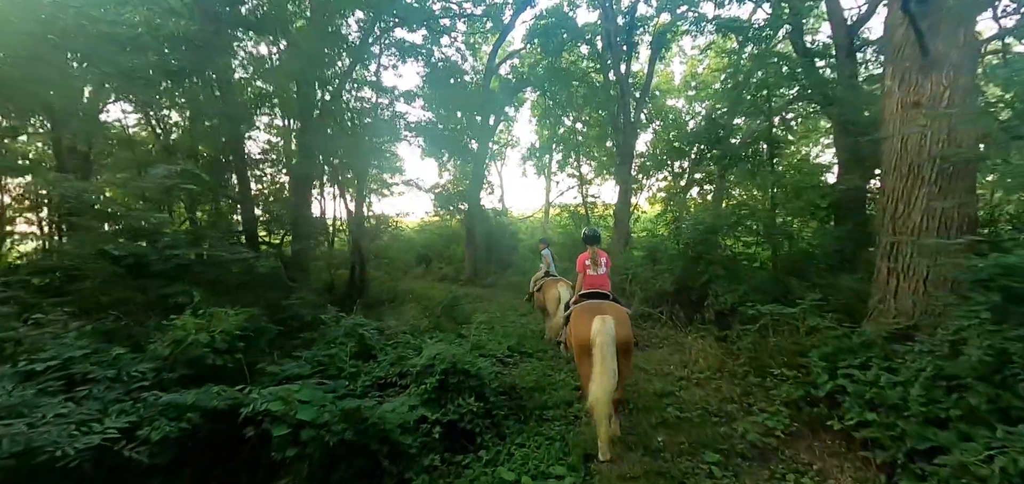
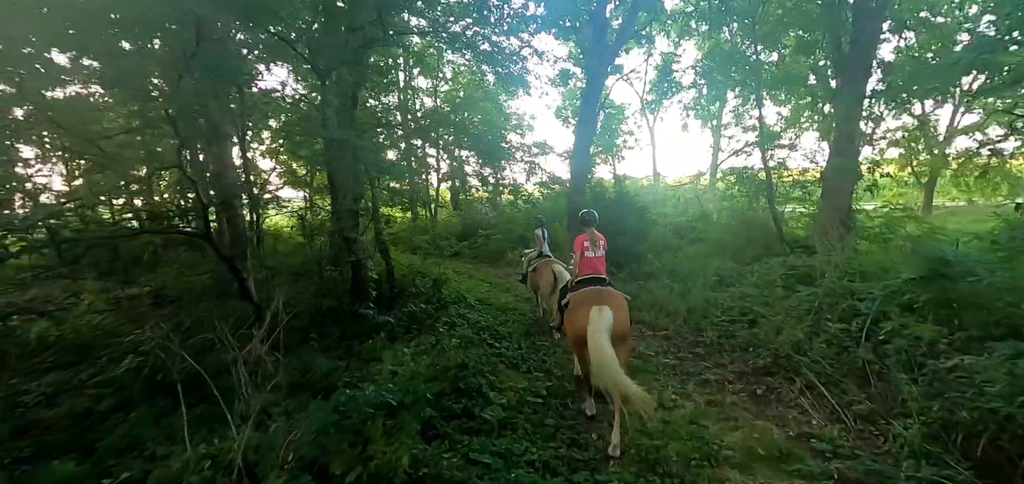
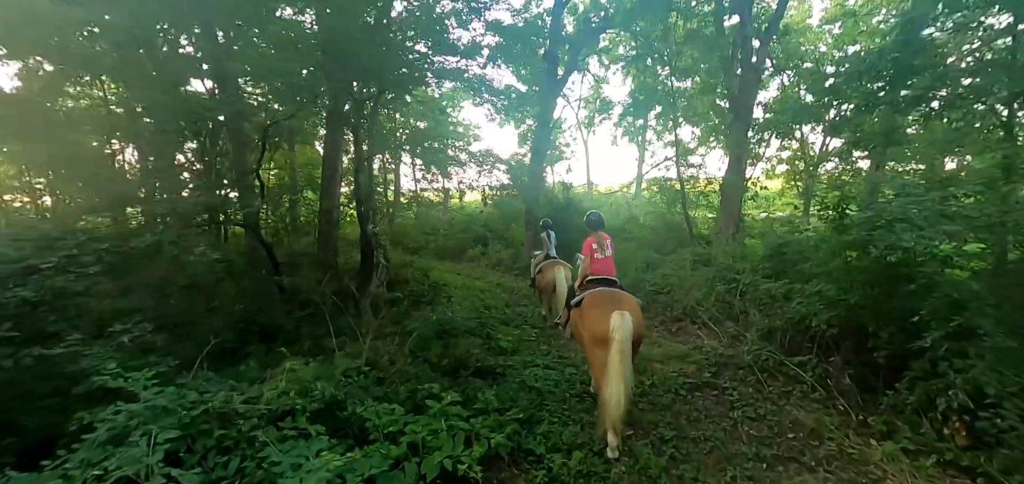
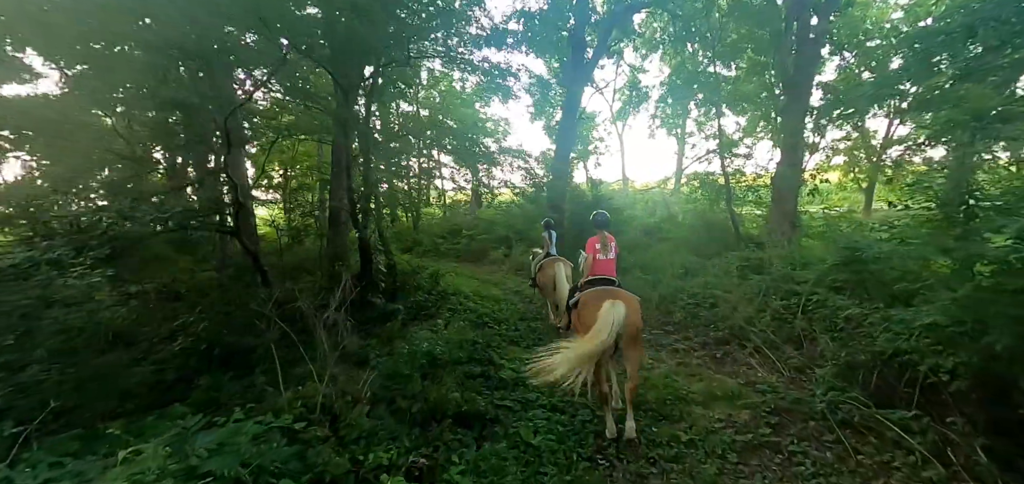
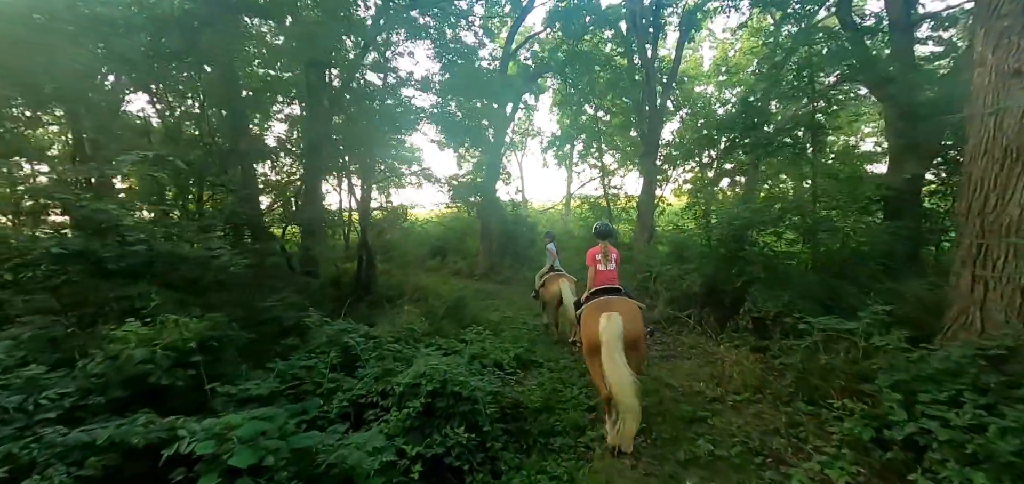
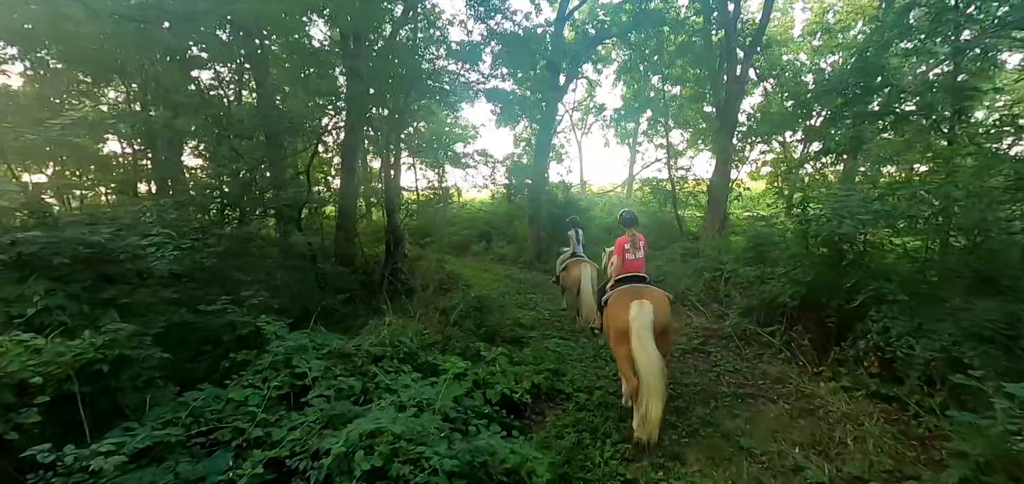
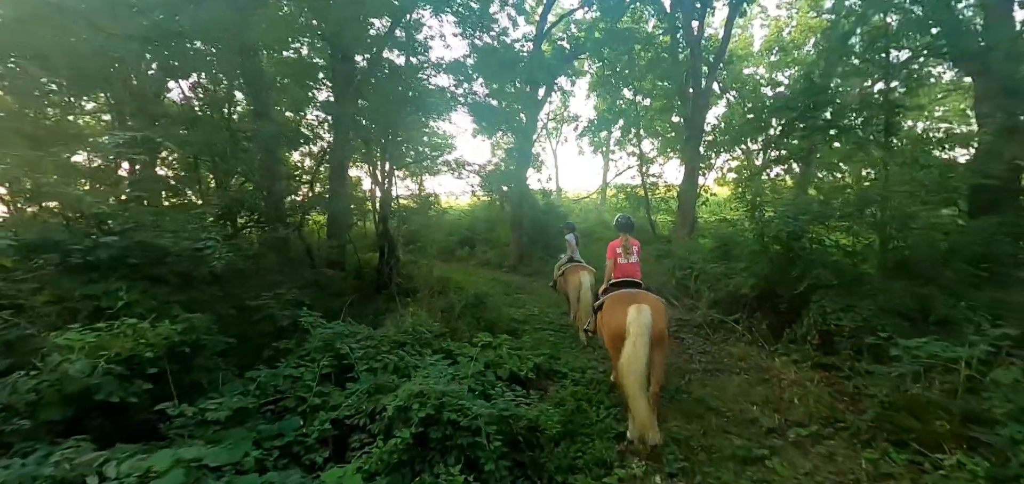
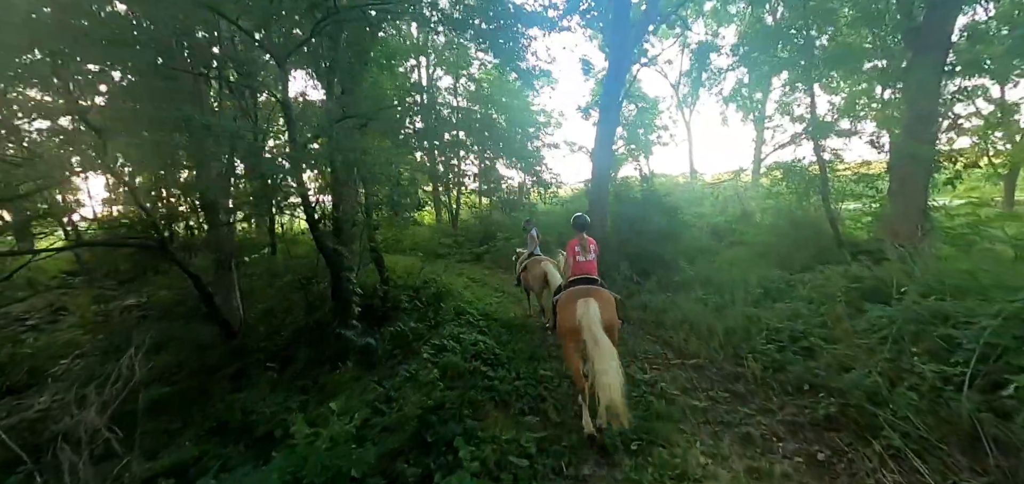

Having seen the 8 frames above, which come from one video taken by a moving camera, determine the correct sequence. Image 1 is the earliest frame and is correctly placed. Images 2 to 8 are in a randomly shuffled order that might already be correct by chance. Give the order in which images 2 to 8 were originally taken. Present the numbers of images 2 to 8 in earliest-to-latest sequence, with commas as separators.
5, 7, 6, 3, 4, 2, 8
